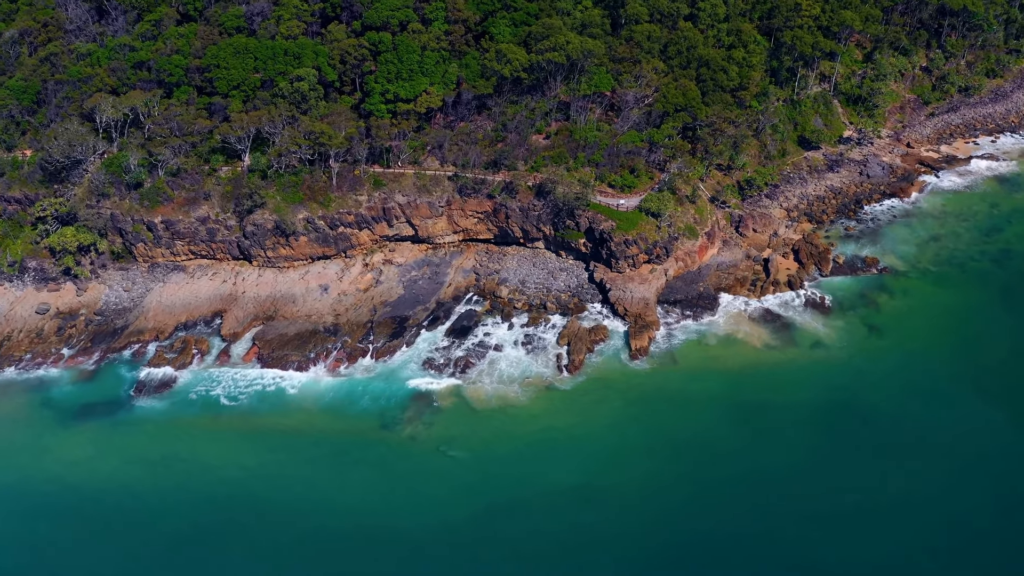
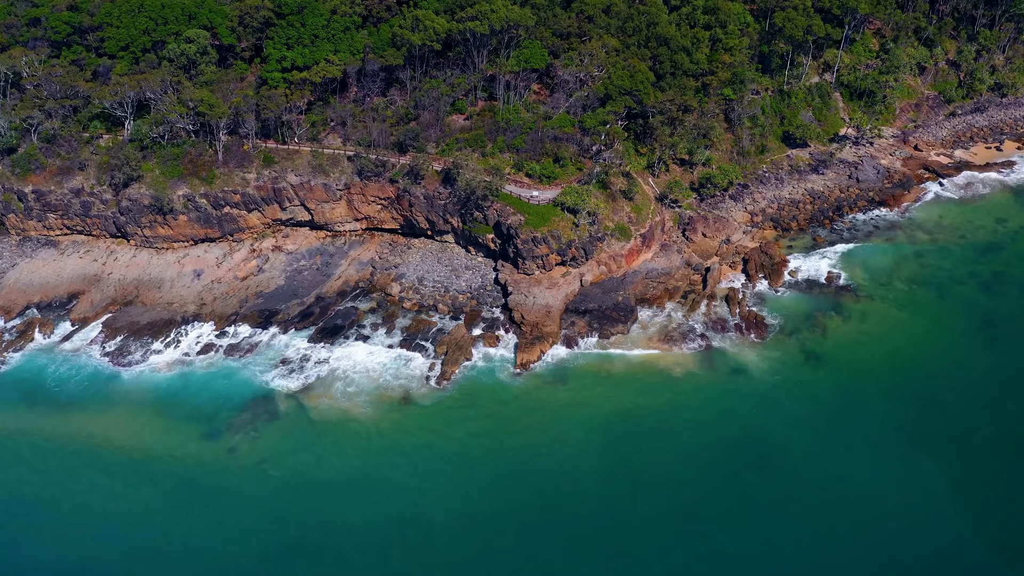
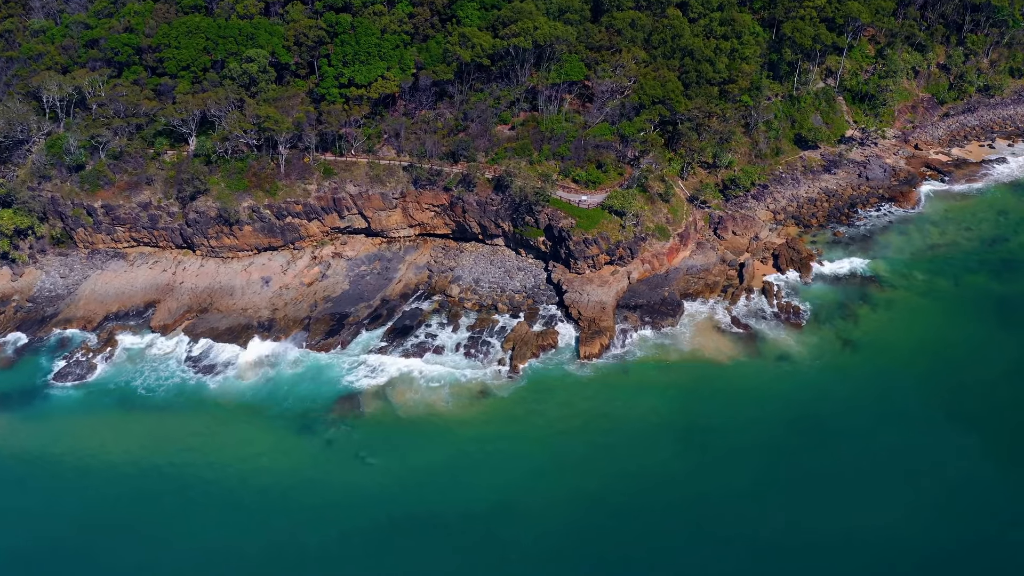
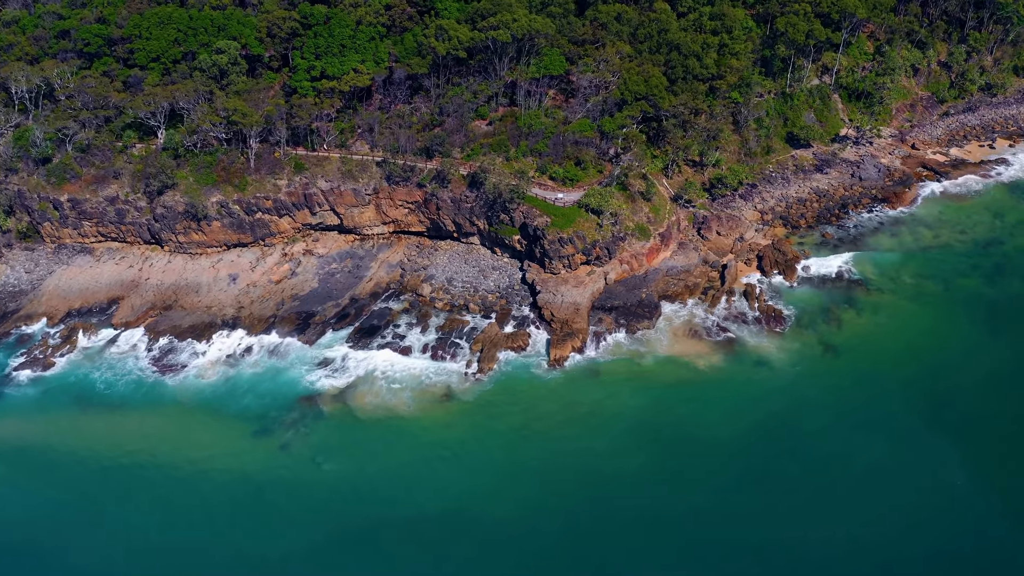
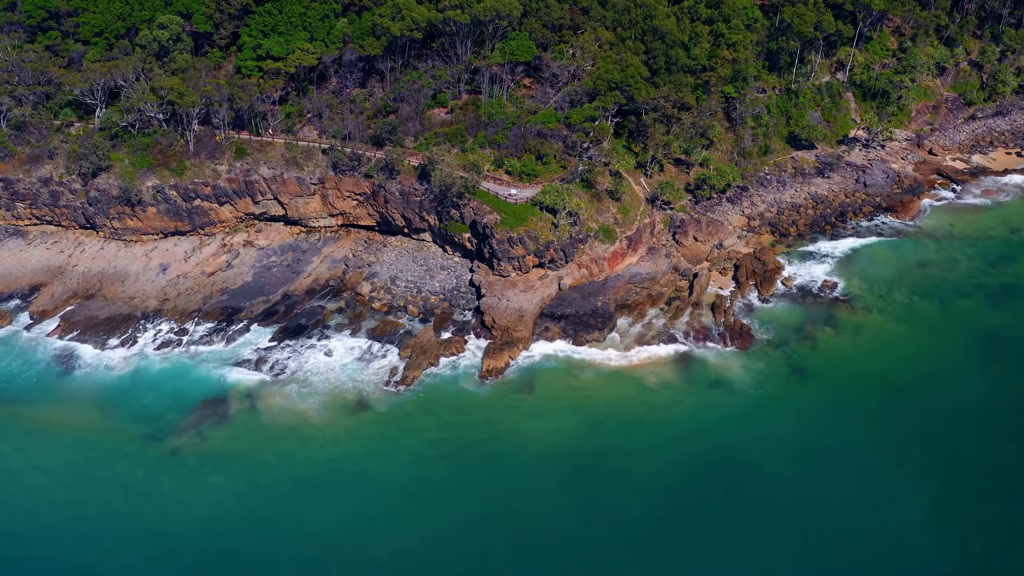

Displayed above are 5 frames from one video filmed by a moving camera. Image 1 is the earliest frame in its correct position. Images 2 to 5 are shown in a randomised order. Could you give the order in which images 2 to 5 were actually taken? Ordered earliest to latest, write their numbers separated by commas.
3, 4, 2, 5
